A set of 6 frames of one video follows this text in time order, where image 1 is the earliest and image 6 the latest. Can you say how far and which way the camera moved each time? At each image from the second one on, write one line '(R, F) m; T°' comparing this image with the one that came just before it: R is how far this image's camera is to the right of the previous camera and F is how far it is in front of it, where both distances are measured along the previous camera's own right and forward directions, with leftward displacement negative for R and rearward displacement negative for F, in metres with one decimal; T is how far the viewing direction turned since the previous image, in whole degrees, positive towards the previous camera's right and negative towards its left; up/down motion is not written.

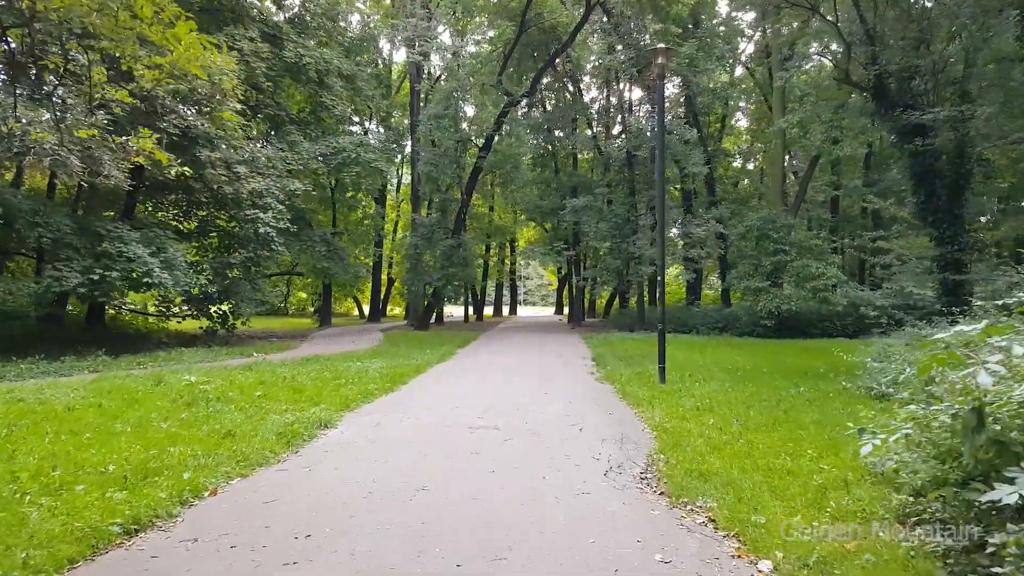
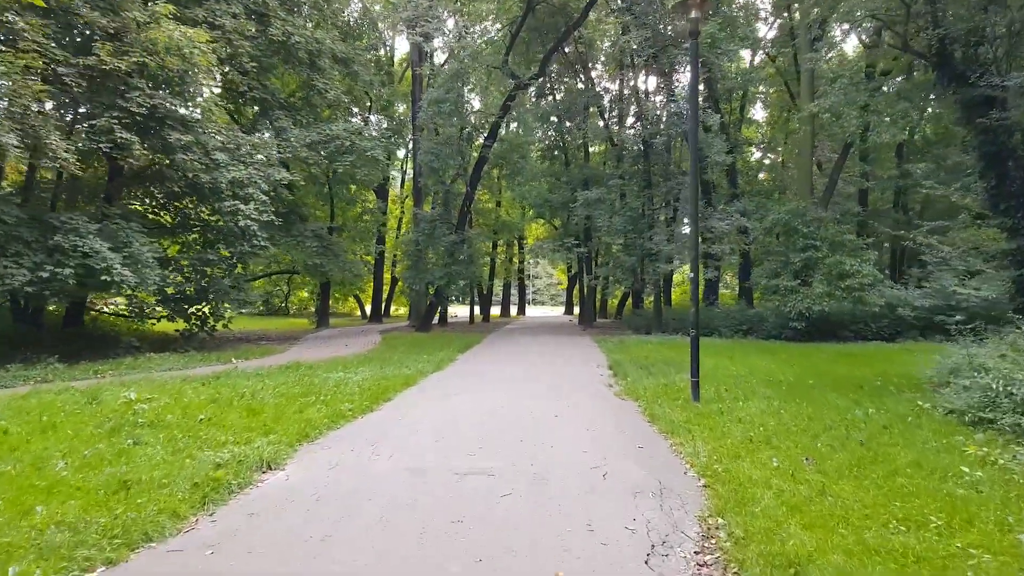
(+0.1, +1.7) m; -1°
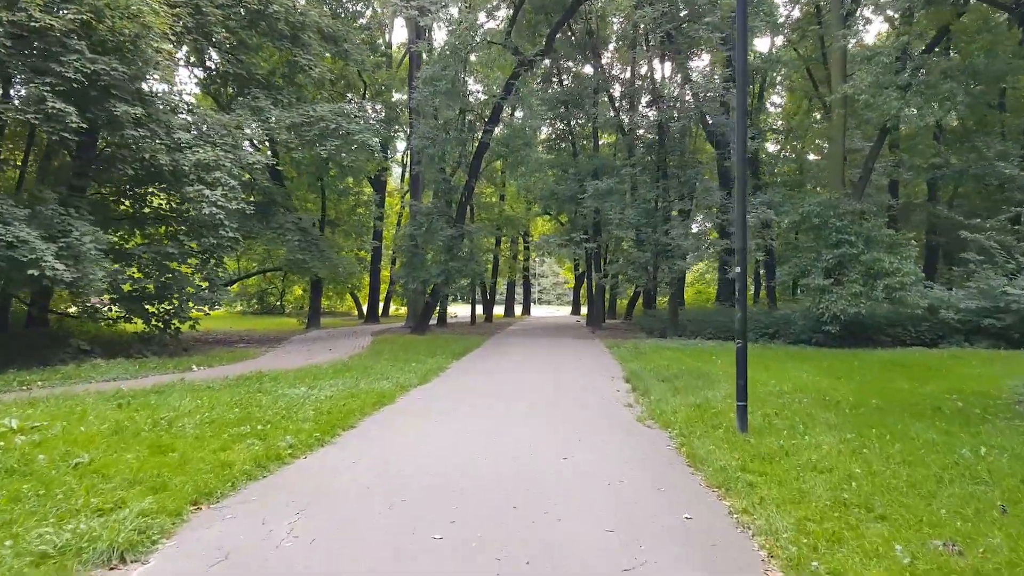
(+0.1, +1.9) m; 0°
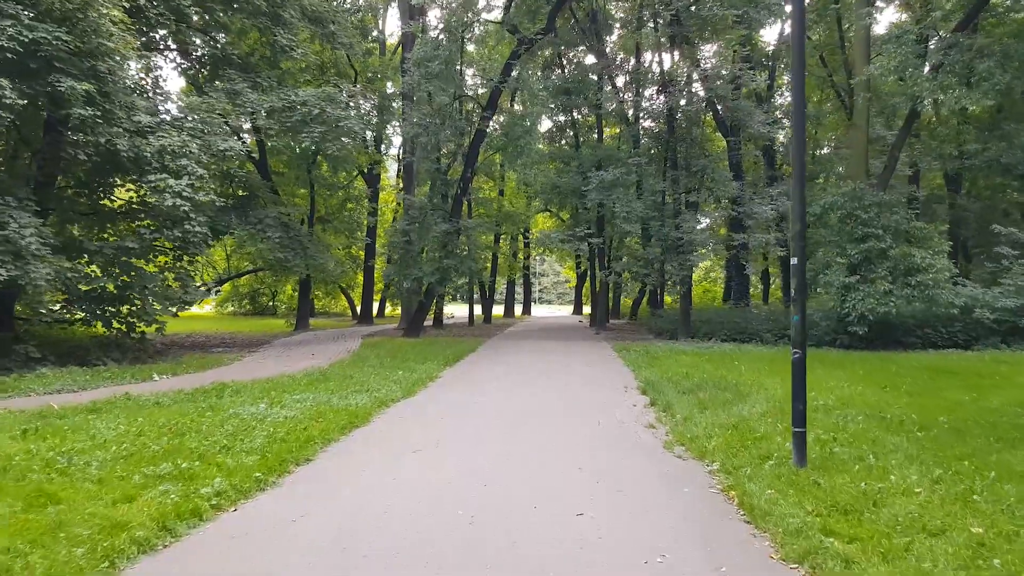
(0.0, +1.4) m; 0°
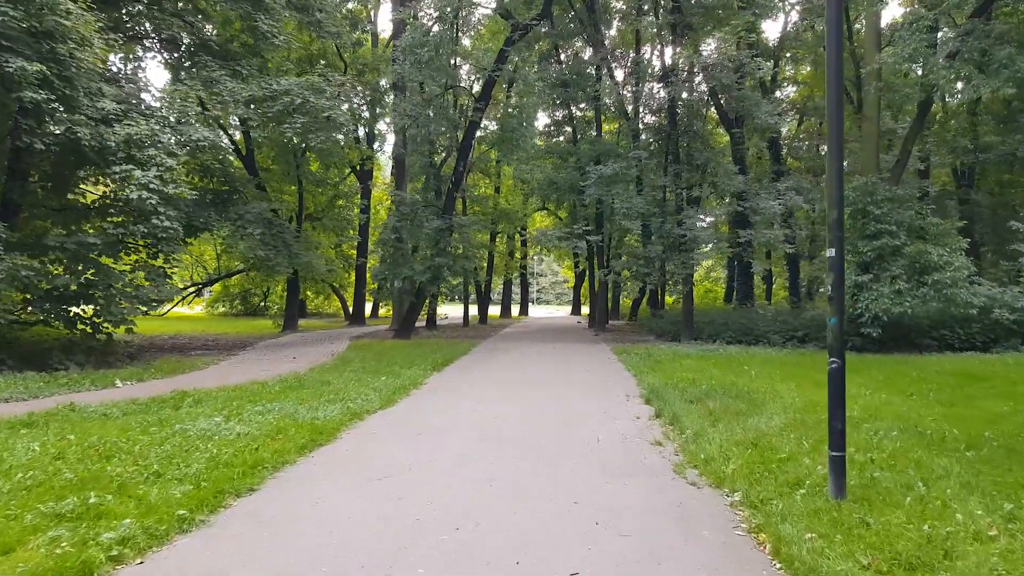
(+0.1, +0.9) m; 0°
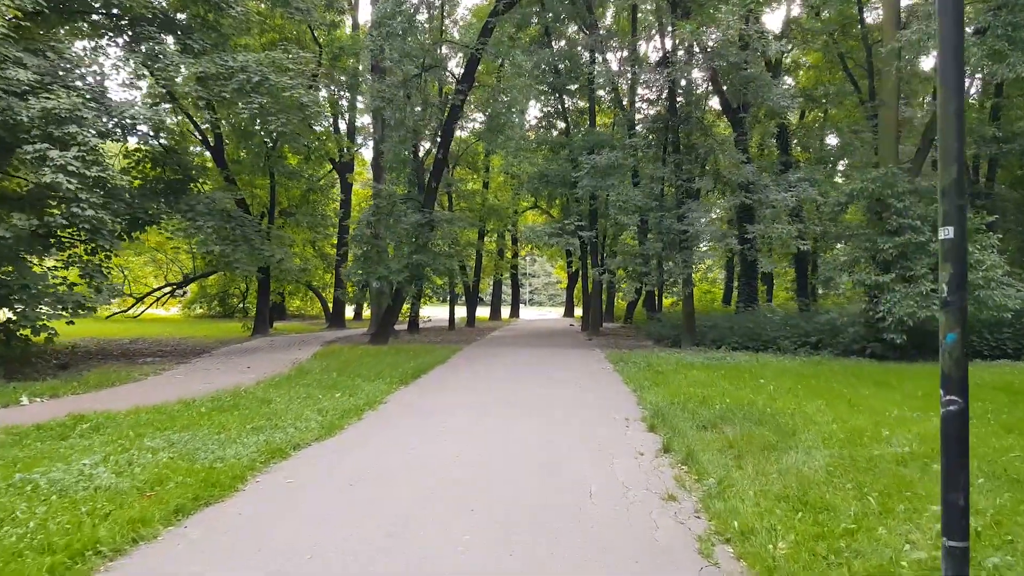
(+0.2, +1.6) m; 0°
